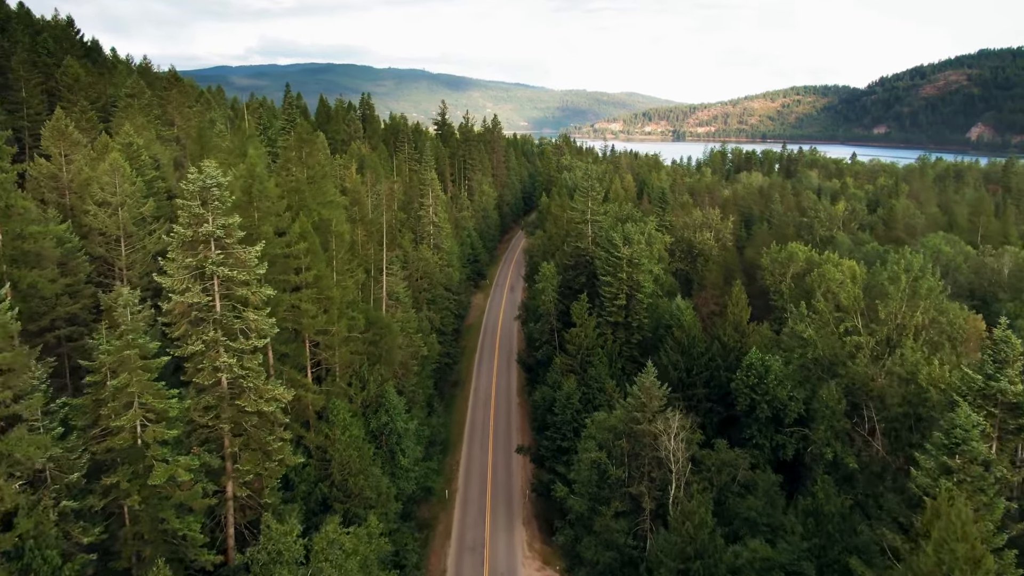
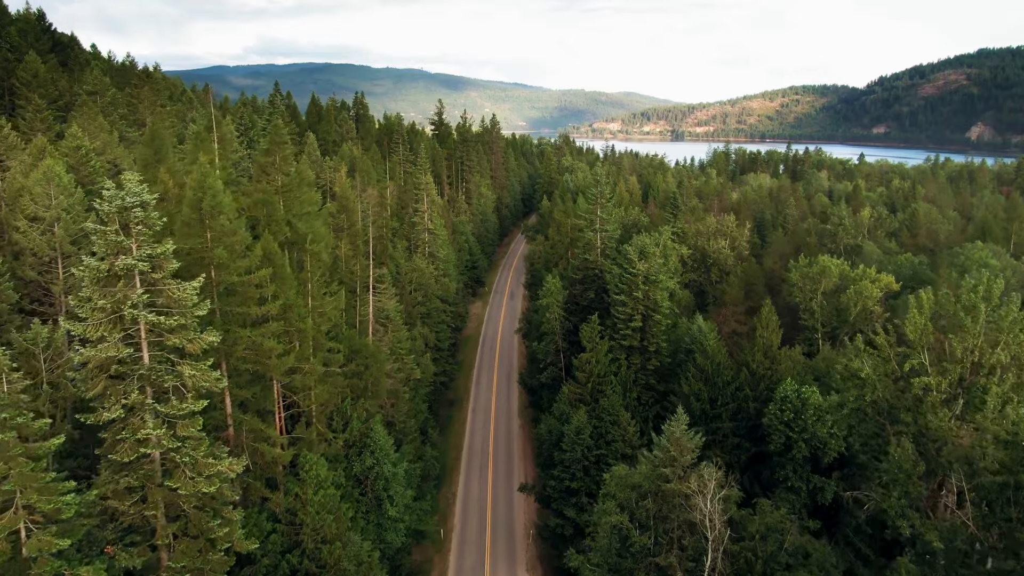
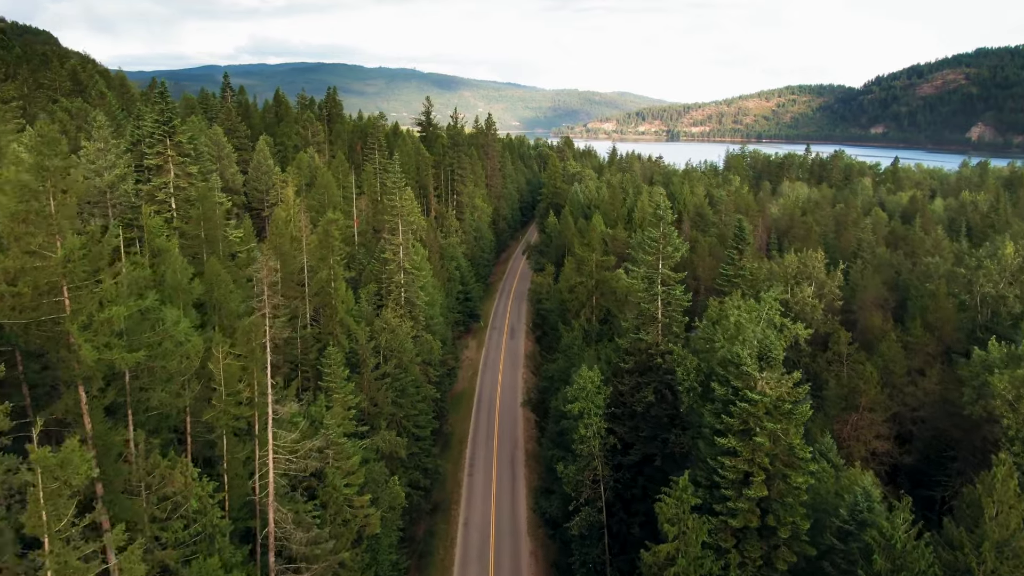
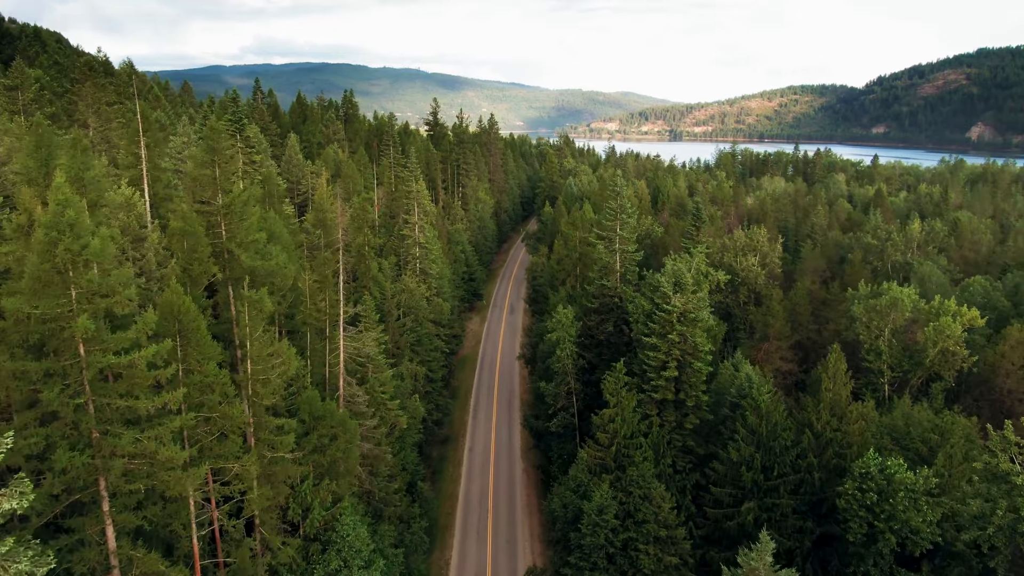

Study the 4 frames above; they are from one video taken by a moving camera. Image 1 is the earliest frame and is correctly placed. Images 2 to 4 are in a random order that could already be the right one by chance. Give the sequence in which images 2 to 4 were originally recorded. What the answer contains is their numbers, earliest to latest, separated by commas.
2, 4, 3
